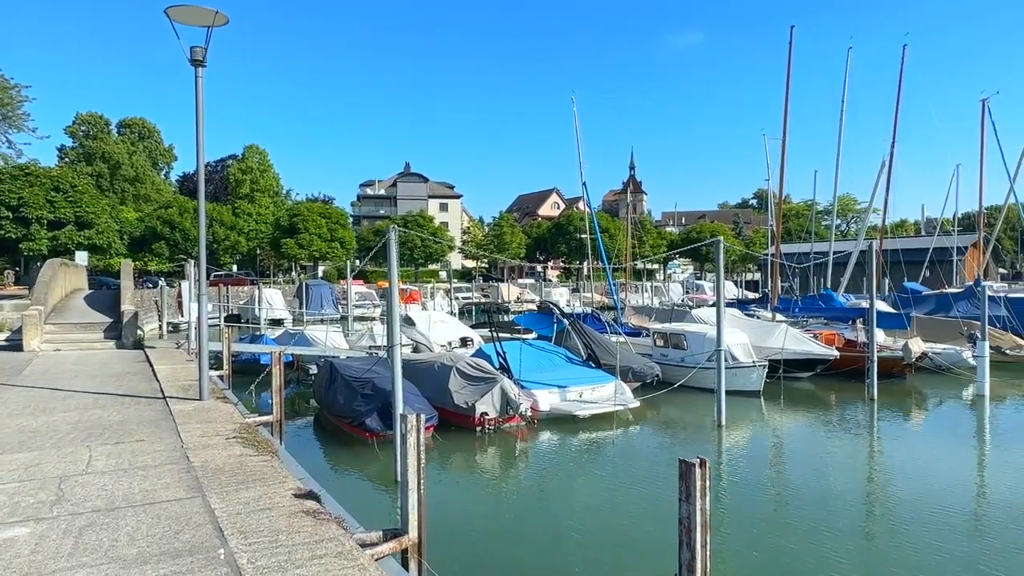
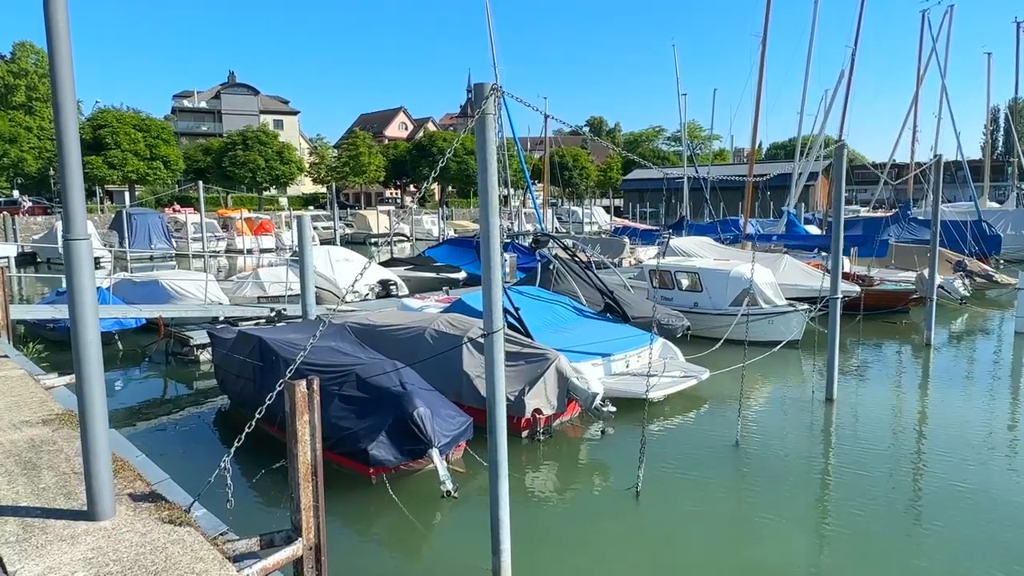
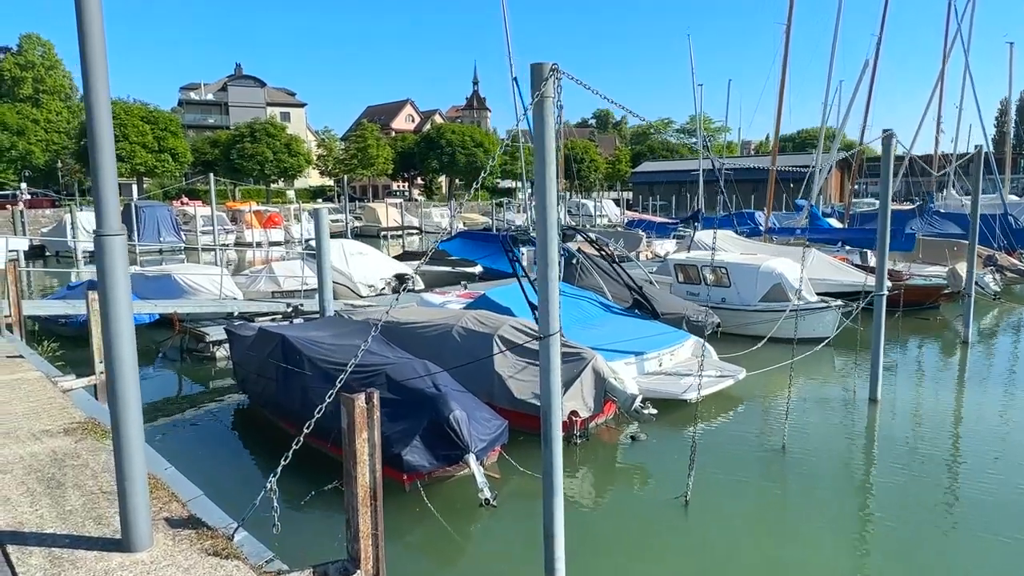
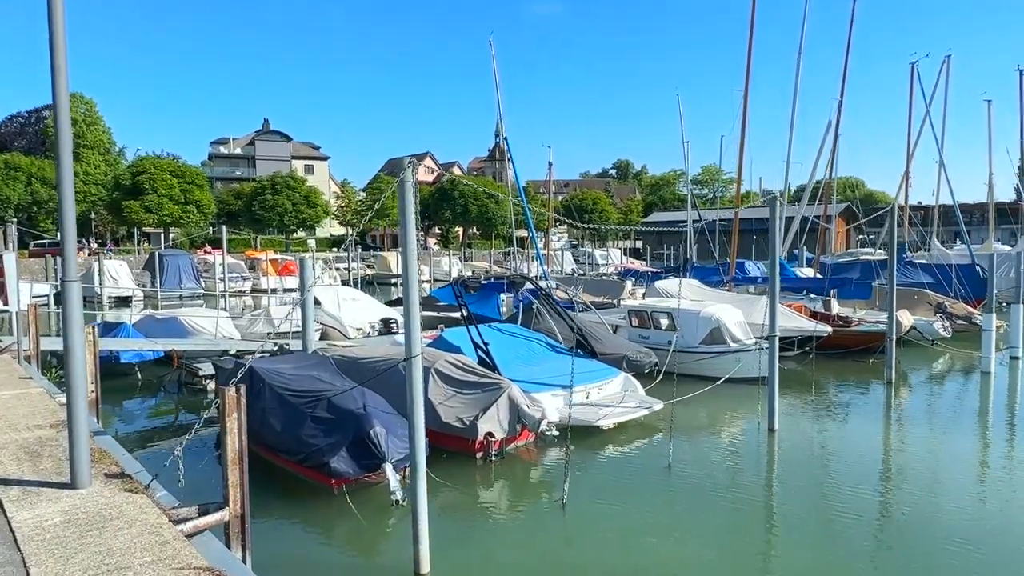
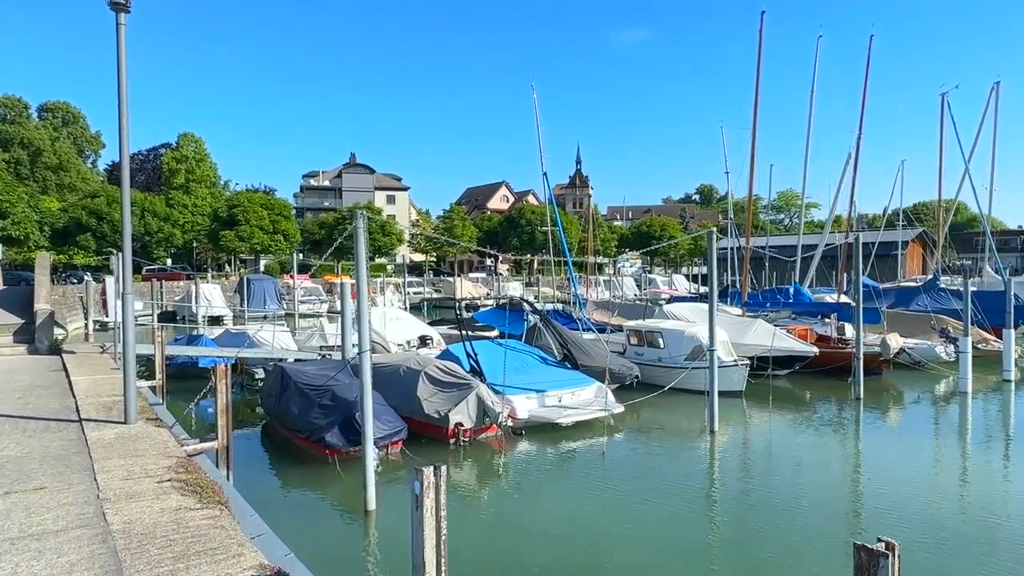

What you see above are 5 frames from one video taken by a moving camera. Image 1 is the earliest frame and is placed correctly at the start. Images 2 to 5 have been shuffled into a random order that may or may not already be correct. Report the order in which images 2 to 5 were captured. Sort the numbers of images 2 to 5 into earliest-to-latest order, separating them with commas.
5, 4, 2, 3
